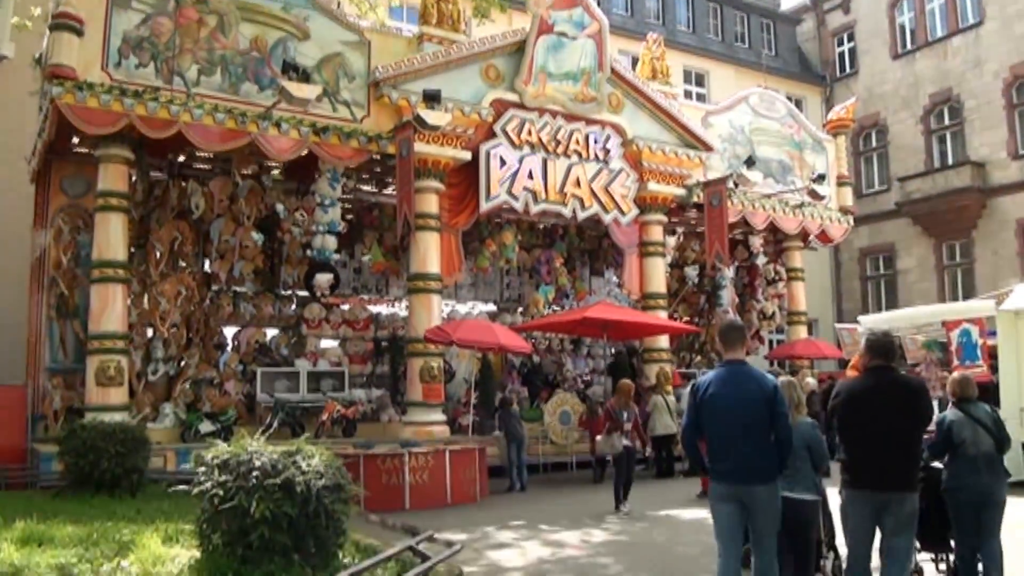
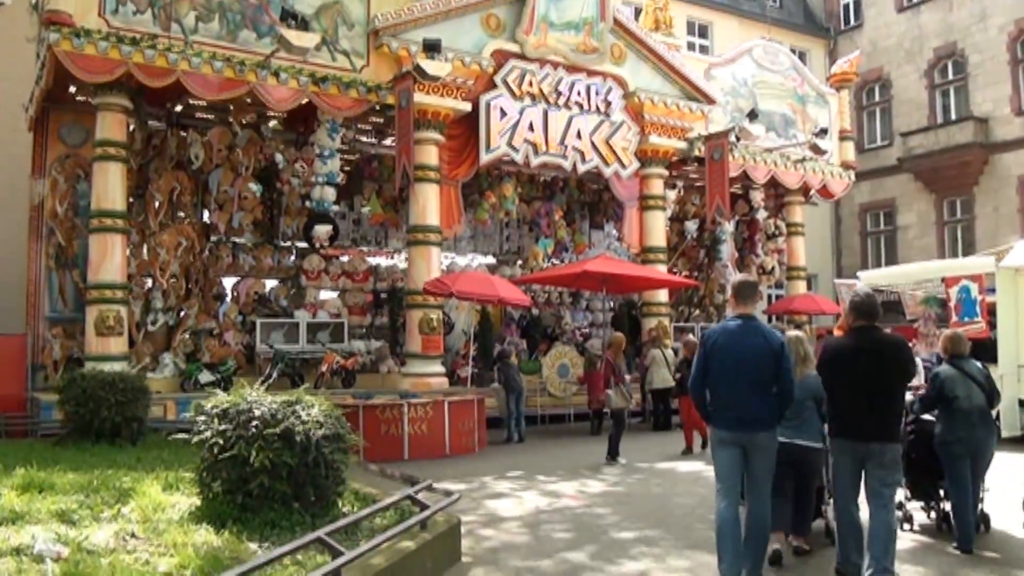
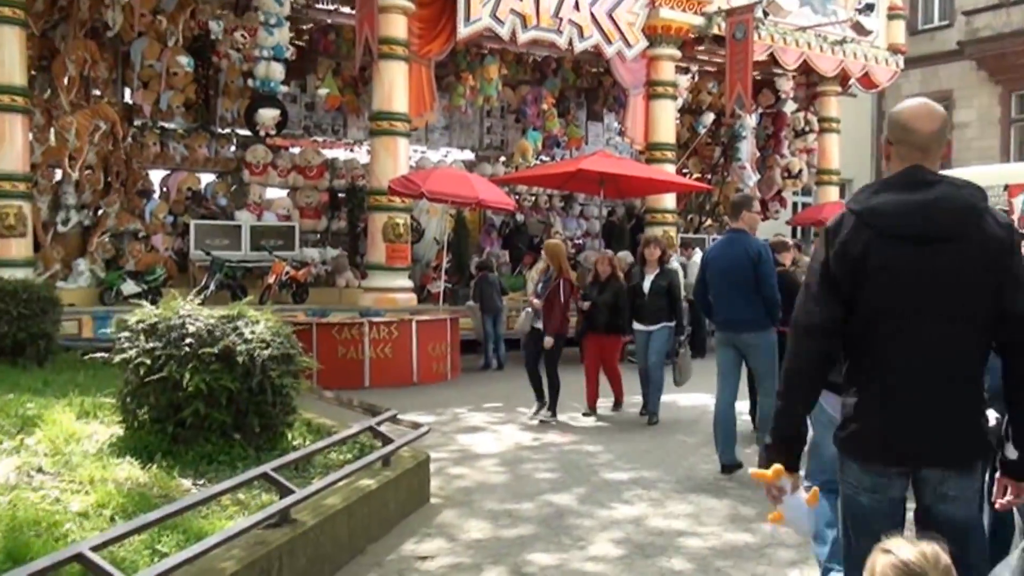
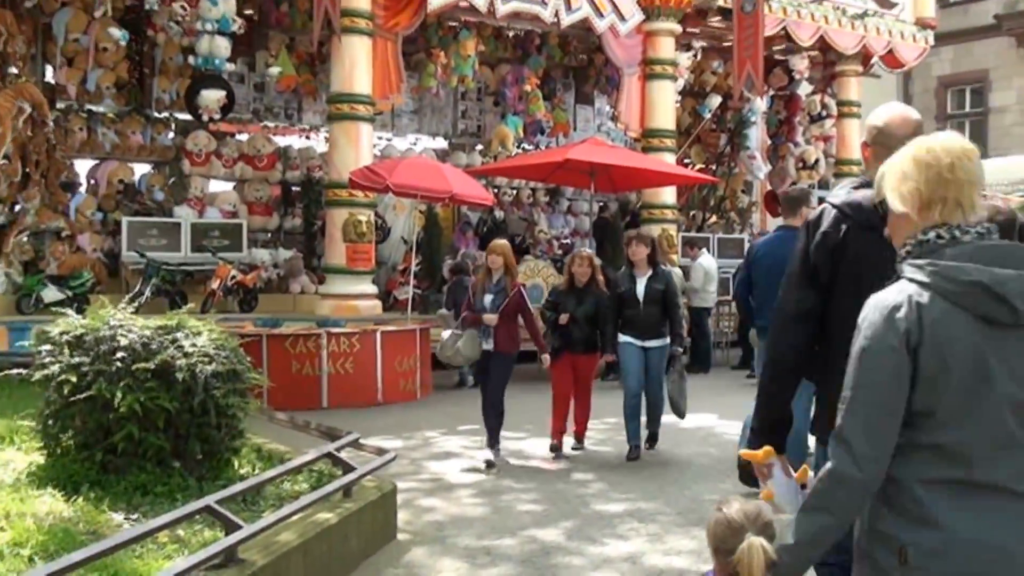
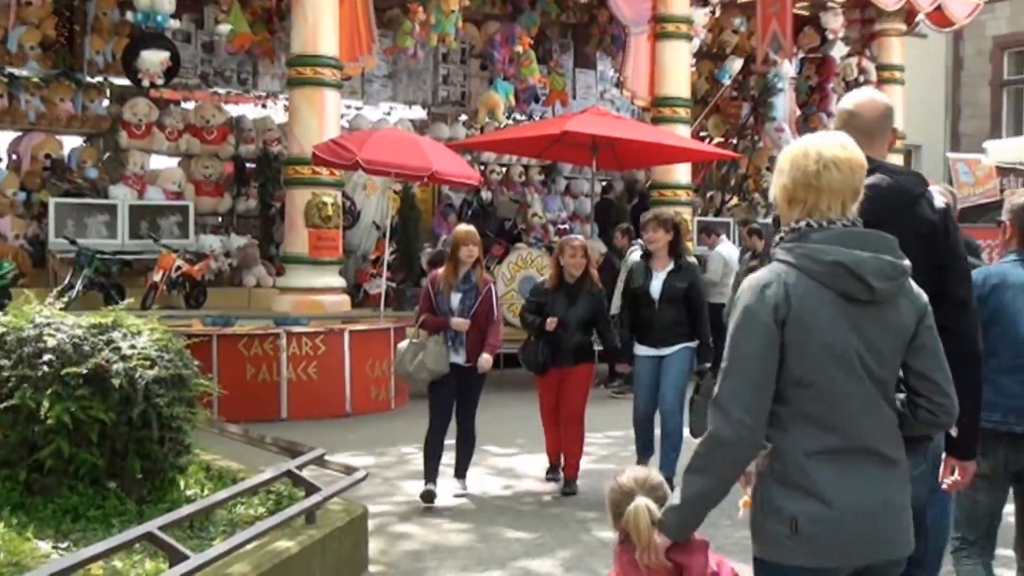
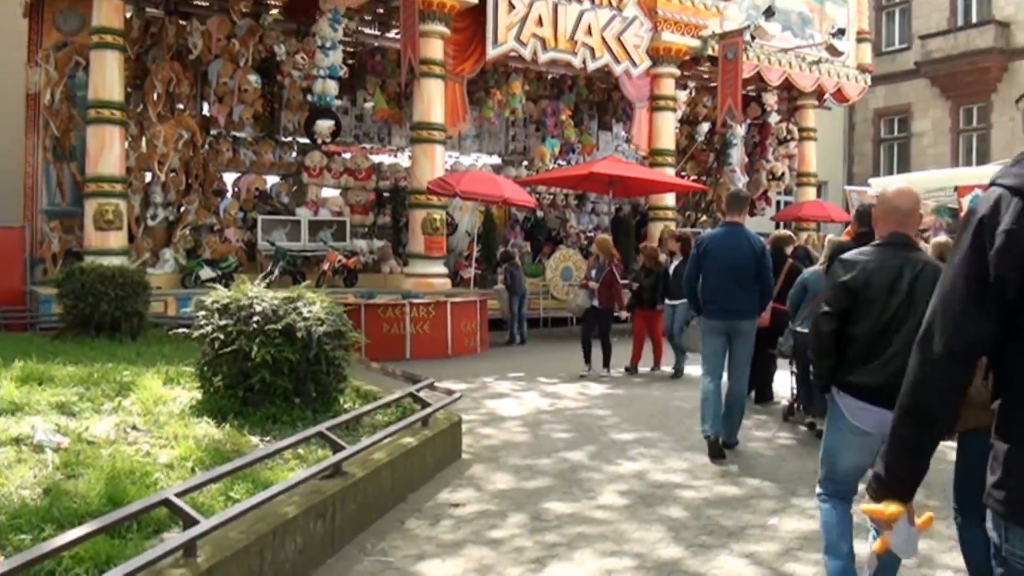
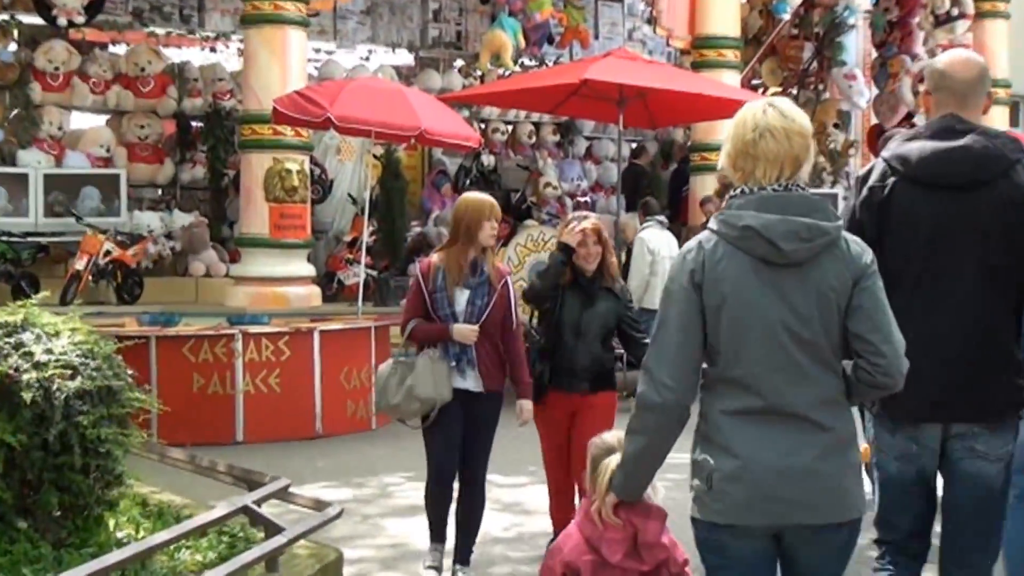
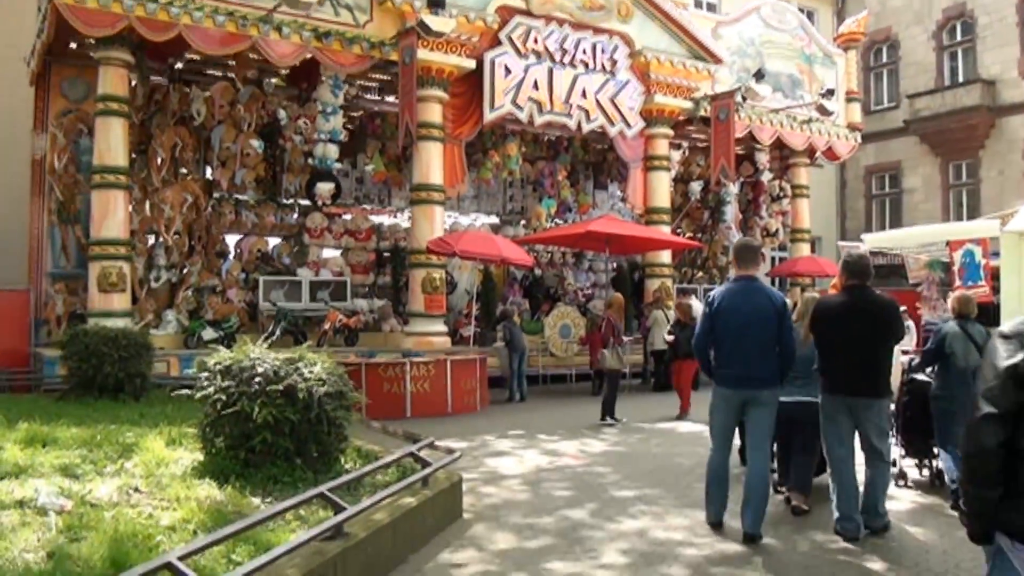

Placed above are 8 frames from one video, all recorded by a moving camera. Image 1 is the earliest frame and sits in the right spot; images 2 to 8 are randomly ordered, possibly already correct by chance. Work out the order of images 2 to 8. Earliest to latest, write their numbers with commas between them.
2, 8, 6, 3, 4, 5, 7
